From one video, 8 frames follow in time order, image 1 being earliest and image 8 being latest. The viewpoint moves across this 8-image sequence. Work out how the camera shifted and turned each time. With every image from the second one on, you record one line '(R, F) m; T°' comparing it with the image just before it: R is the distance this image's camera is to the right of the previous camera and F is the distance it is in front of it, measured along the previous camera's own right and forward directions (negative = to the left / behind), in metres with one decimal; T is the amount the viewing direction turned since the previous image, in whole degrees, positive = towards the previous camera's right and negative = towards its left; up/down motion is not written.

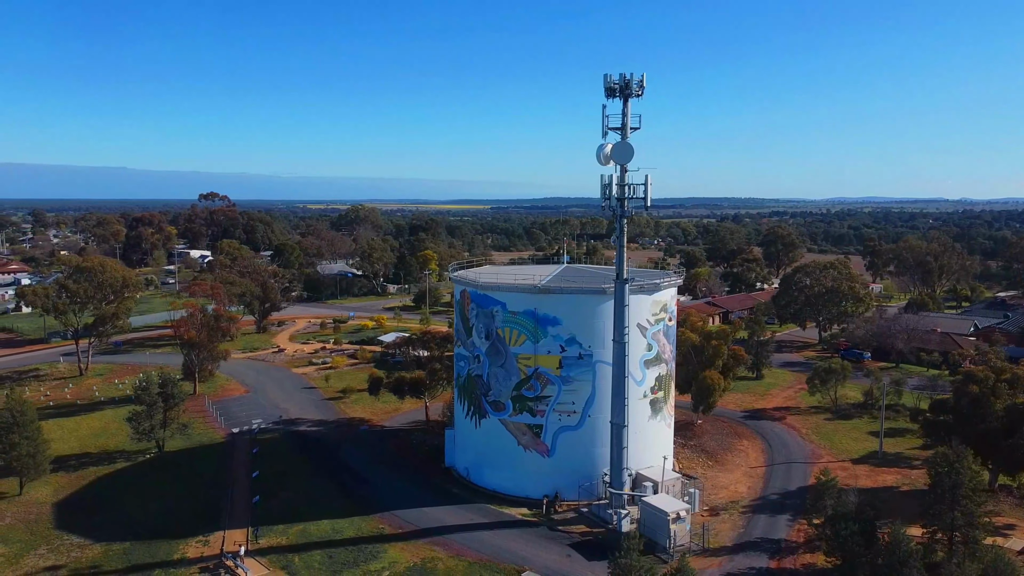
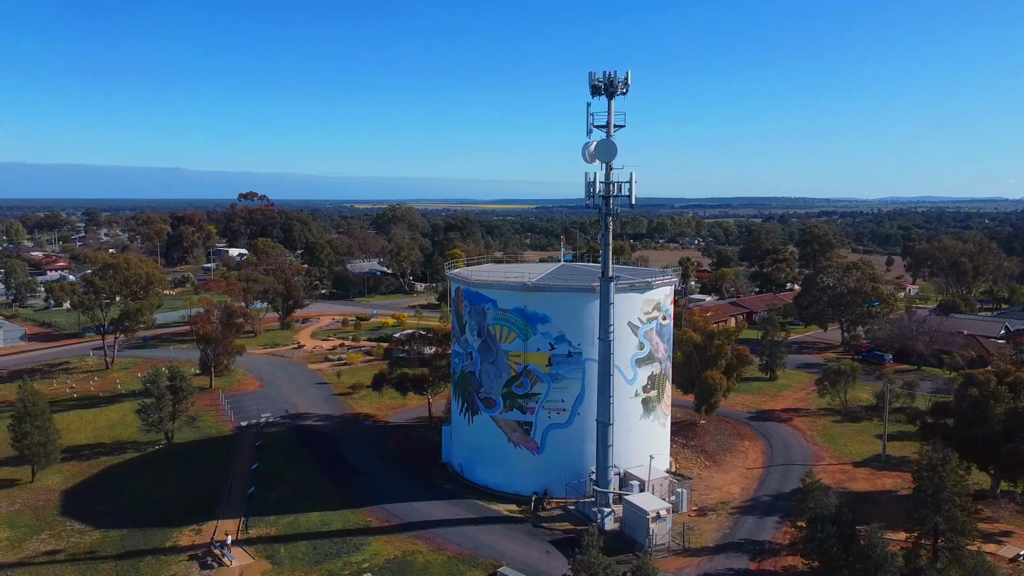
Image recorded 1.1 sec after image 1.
(+1.4, 0.0) m; -3°
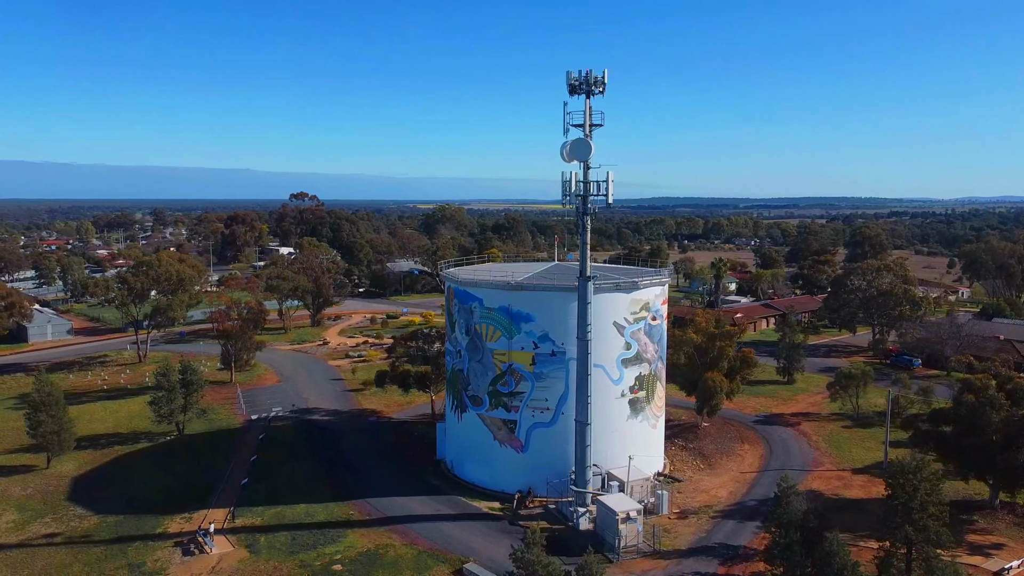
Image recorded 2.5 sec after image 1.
(+2.0, 0.0) m; -3°
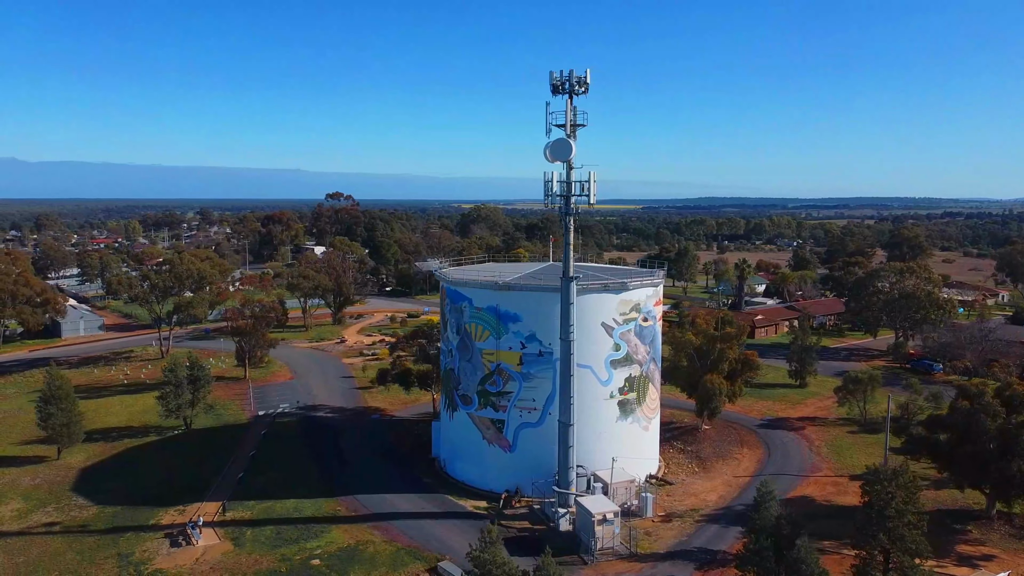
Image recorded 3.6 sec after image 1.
(+1.5, 0.0) m; -3°
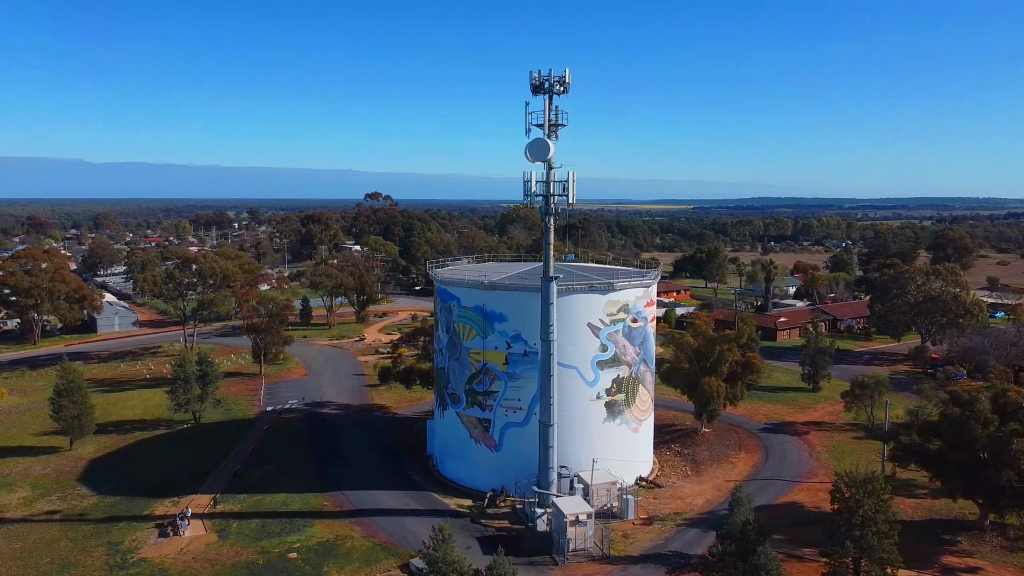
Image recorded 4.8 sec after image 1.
(+1.6, 0.0) m; -3°
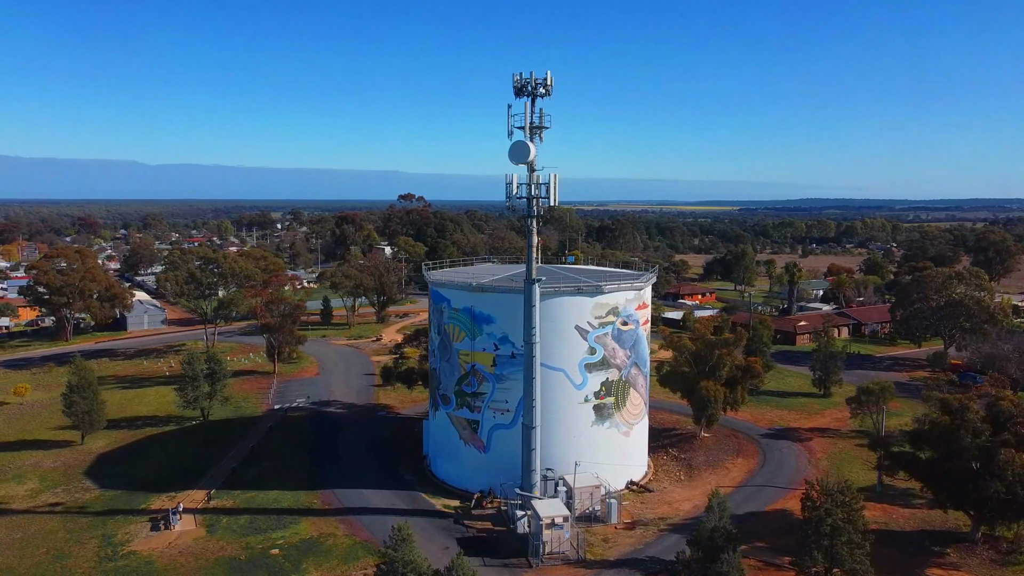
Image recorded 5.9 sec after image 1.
(+1.4, 0.0) m; -2°
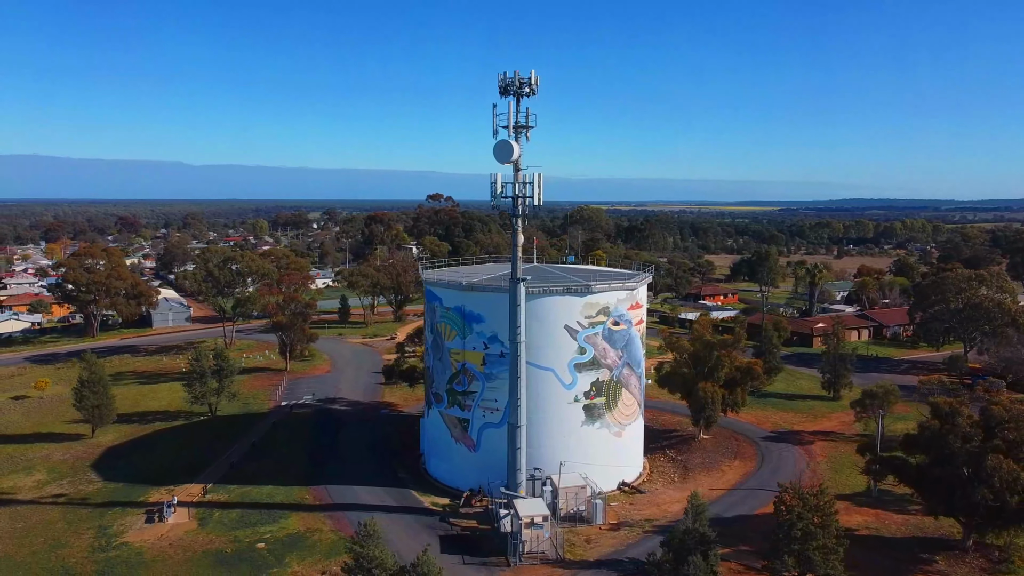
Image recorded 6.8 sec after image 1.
(+1.2, 0.0) m; -2°
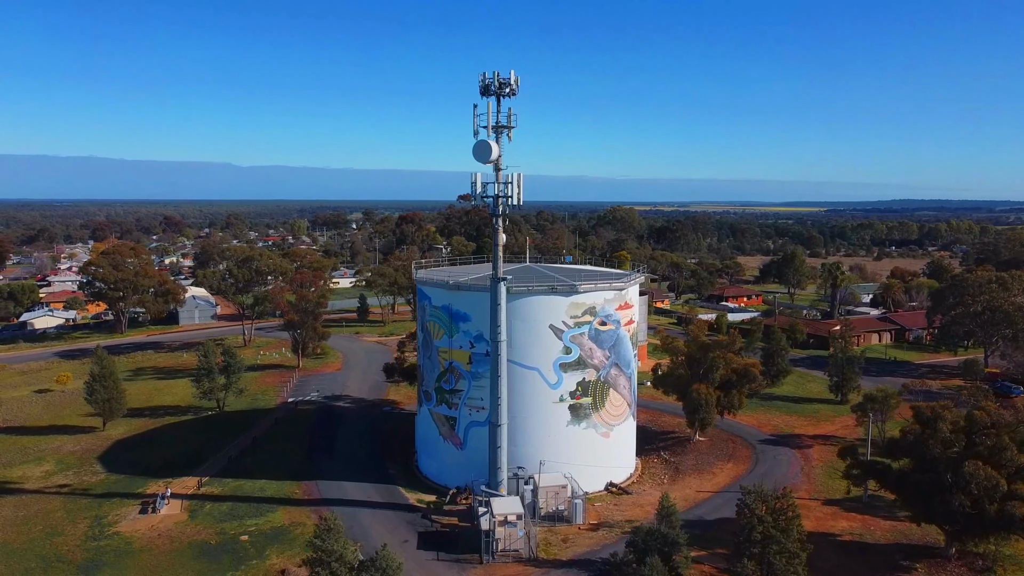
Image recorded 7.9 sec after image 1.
(+1.5, -0.1) m; -2°
